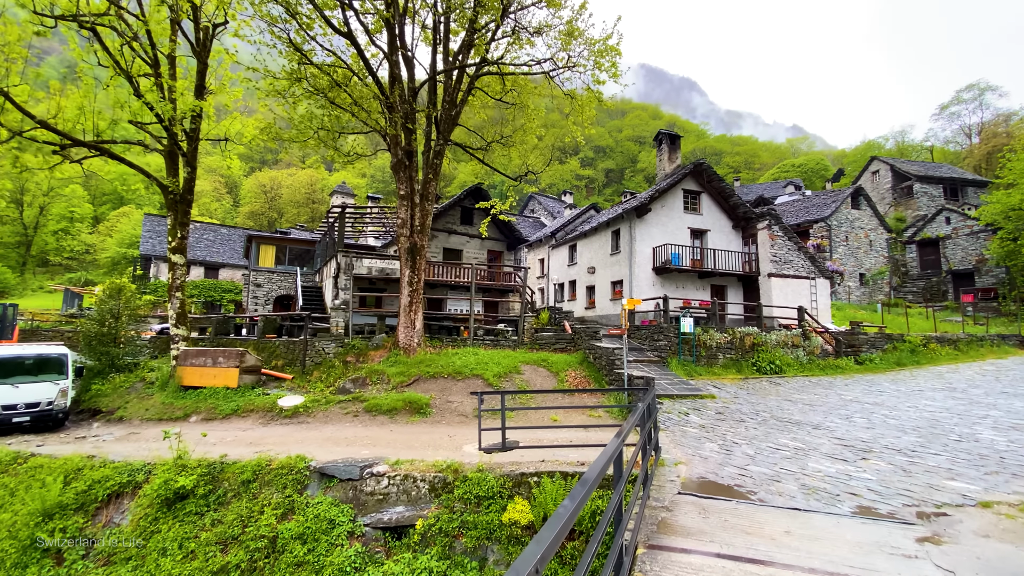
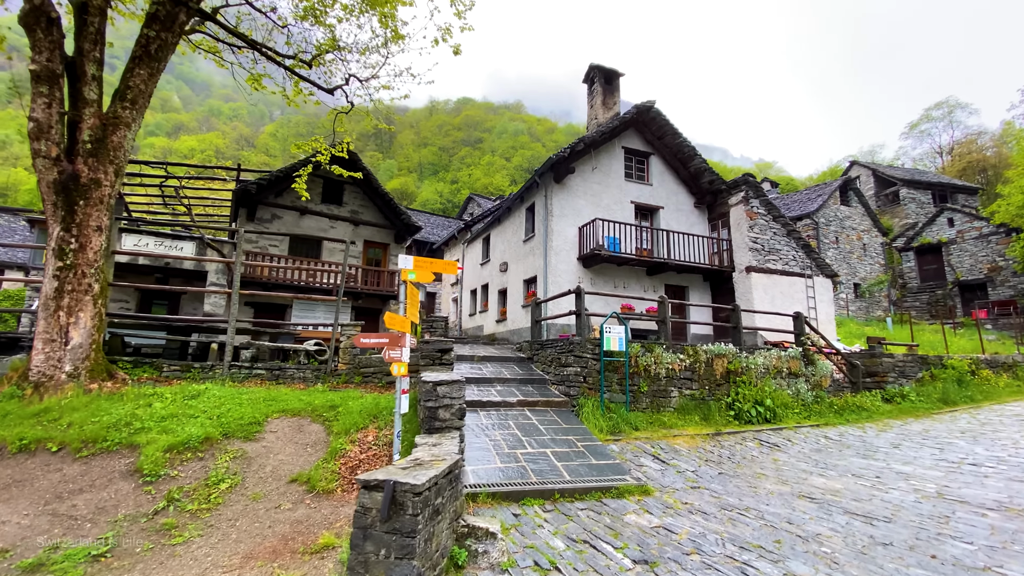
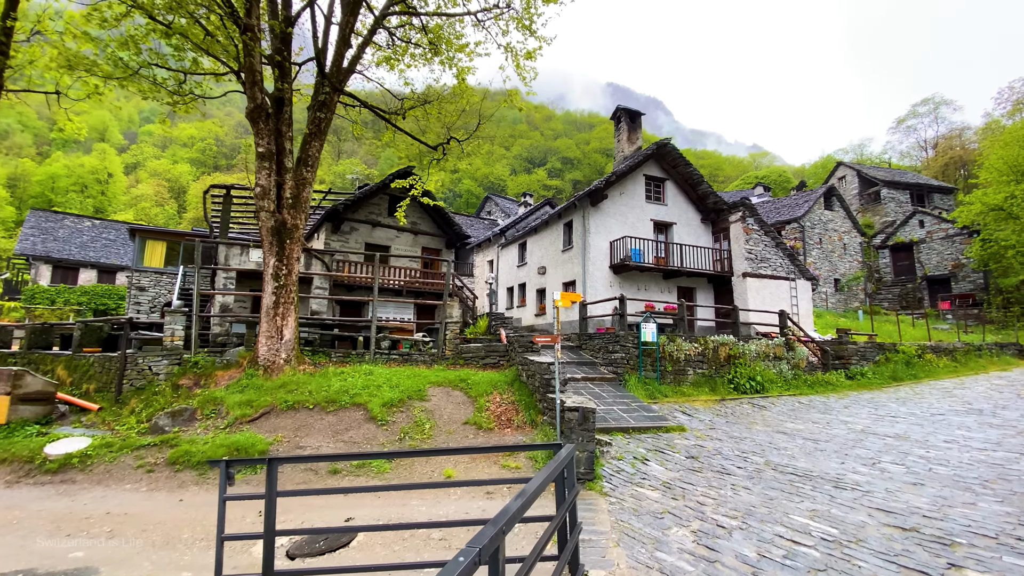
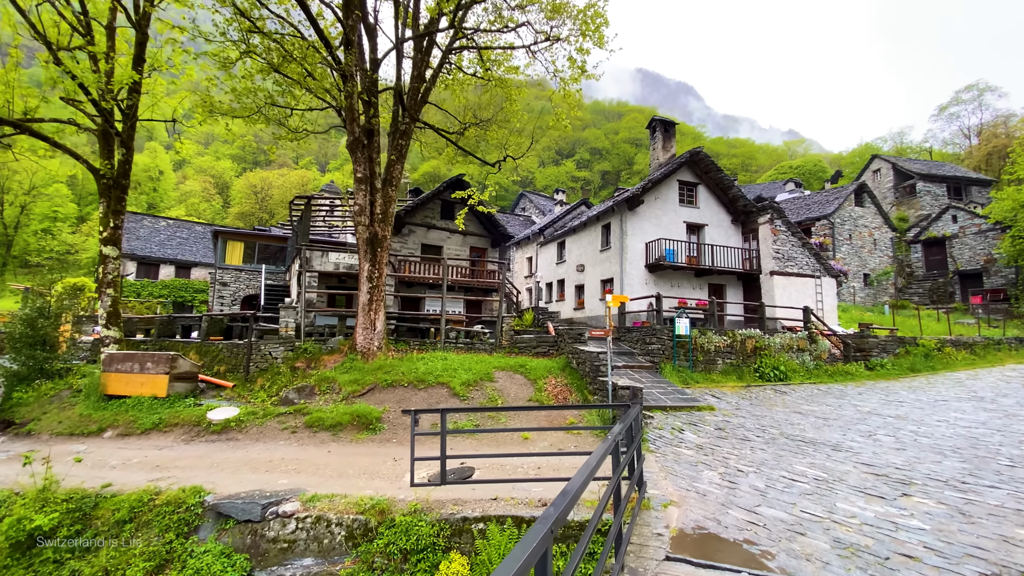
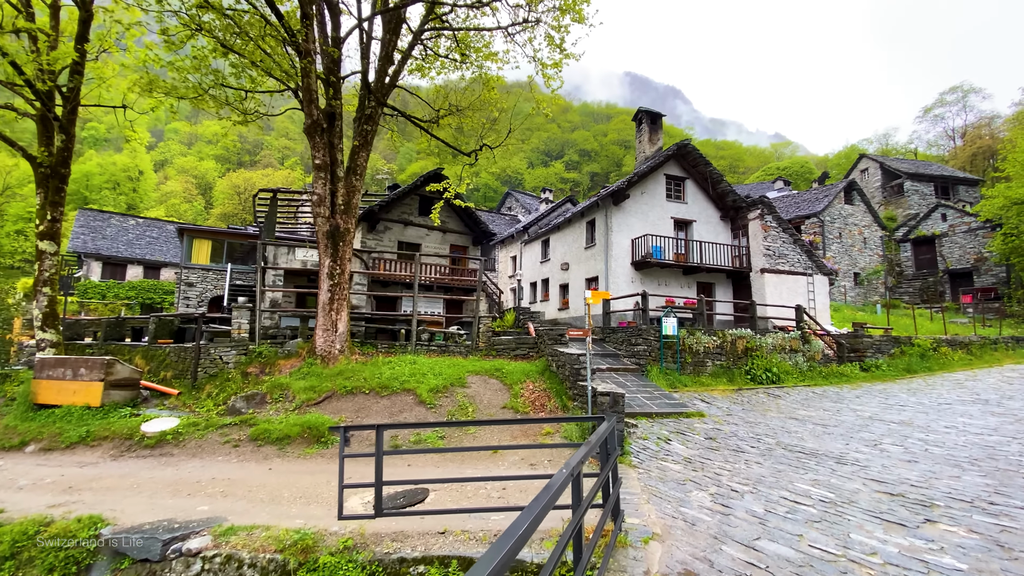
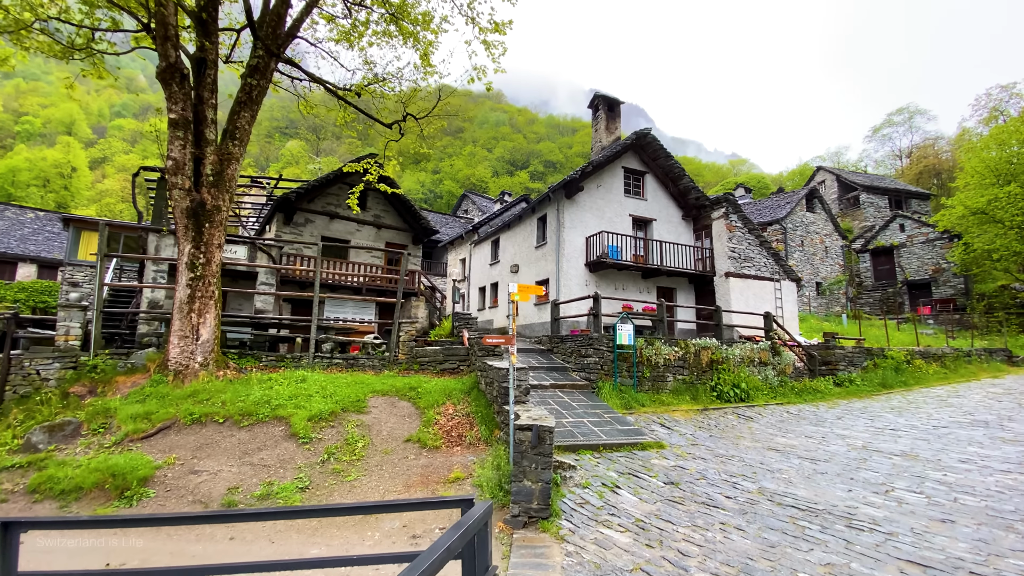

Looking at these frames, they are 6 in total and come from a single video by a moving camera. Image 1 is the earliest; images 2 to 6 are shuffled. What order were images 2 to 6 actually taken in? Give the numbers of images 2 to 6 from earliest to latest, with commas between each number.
4, 5, 3, 6, 2
